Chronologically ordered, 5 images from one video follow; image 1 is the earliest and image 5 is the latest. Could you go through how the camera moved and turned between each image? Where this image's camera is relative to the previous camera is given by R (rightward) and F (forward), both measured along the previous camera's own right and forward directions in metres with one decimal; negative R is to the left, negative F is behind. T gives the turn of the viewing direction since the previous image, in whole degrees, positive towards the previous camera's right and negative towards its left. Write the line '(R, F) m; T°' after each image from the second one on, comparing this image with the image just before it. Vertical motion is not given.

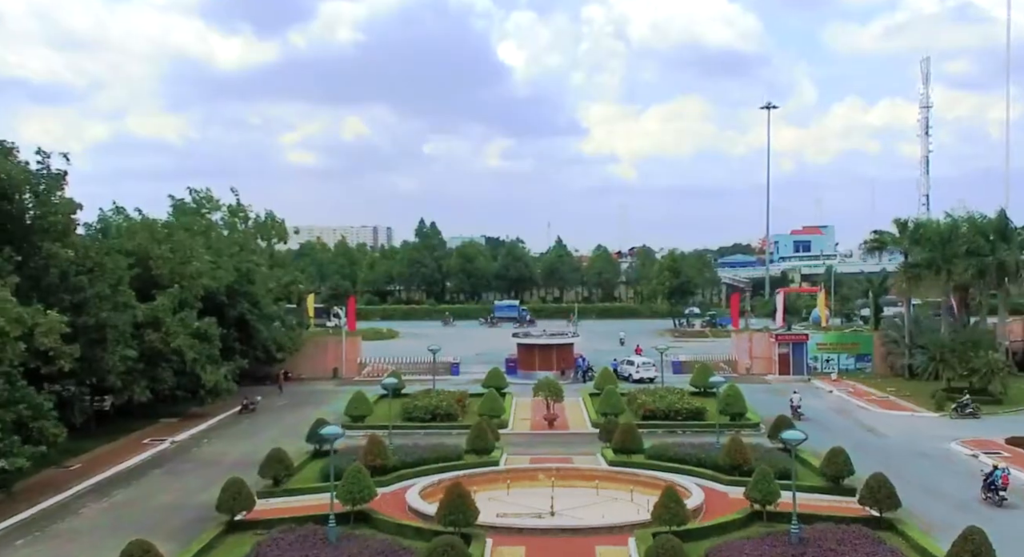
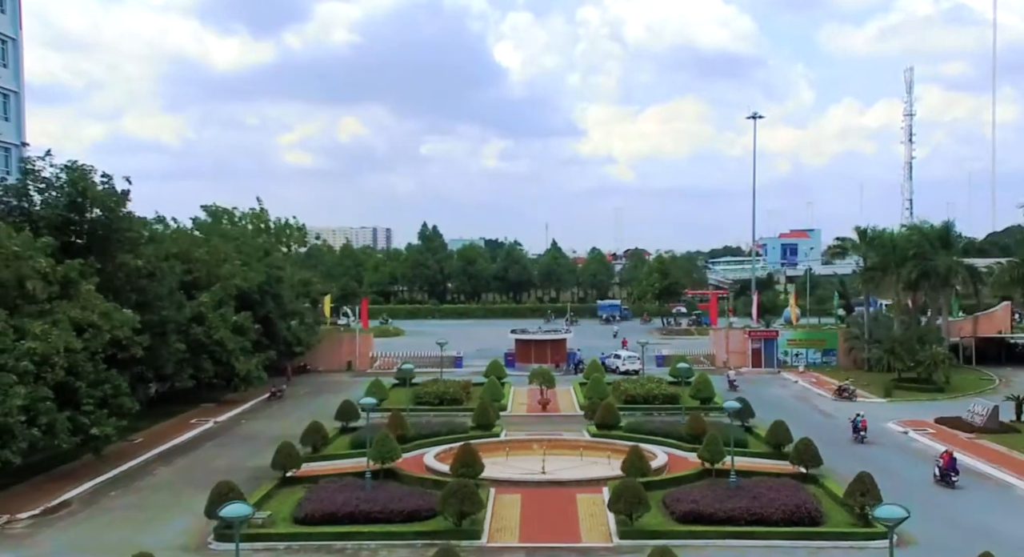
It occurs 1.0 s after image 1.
(0.0, -4.0) m; 0°
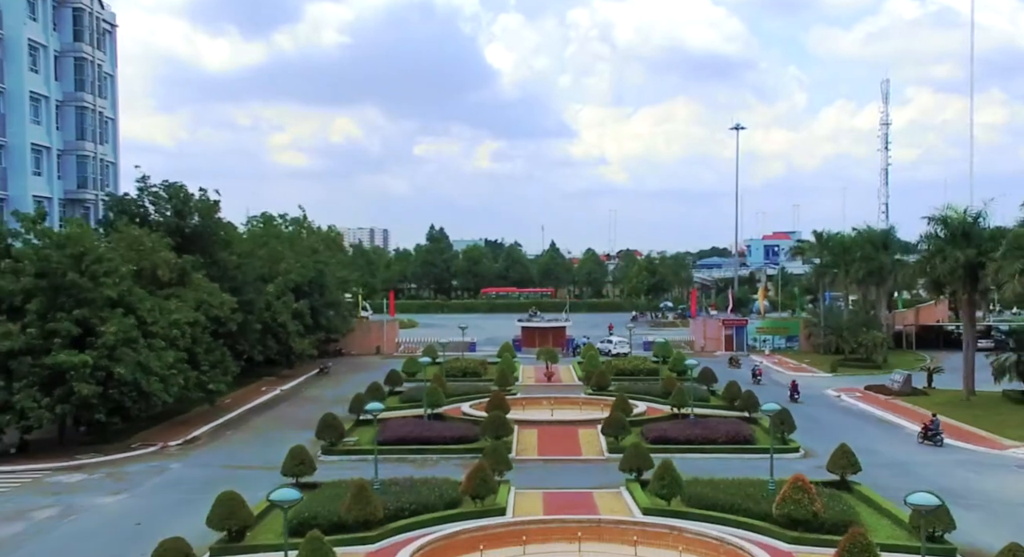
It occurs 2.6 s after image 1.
(-0.7, -6.8) m; 0°
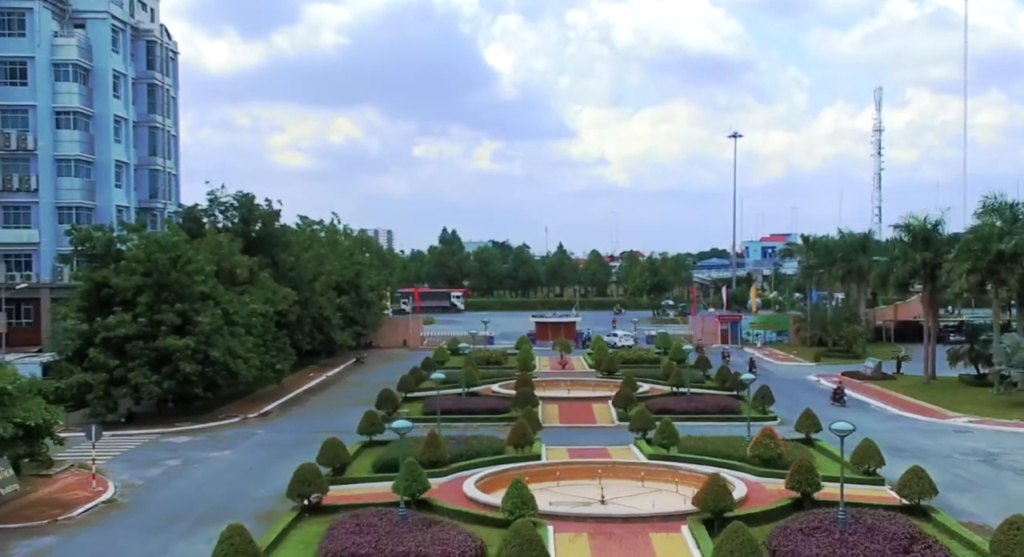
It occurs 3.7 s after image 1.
(-0.8, -4.8) m; 0°
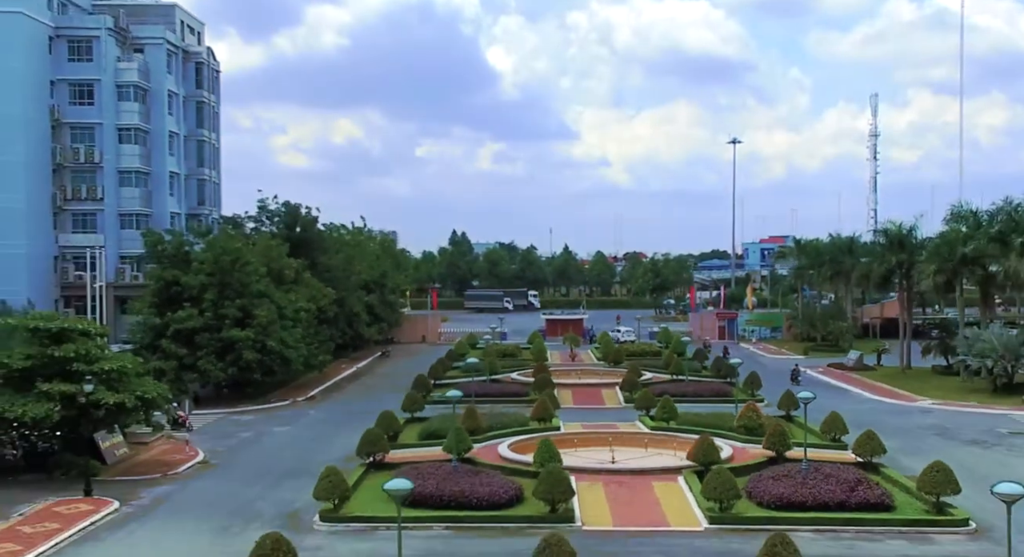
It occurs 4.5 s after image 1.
(-0.6, -3.9) m; 0°
